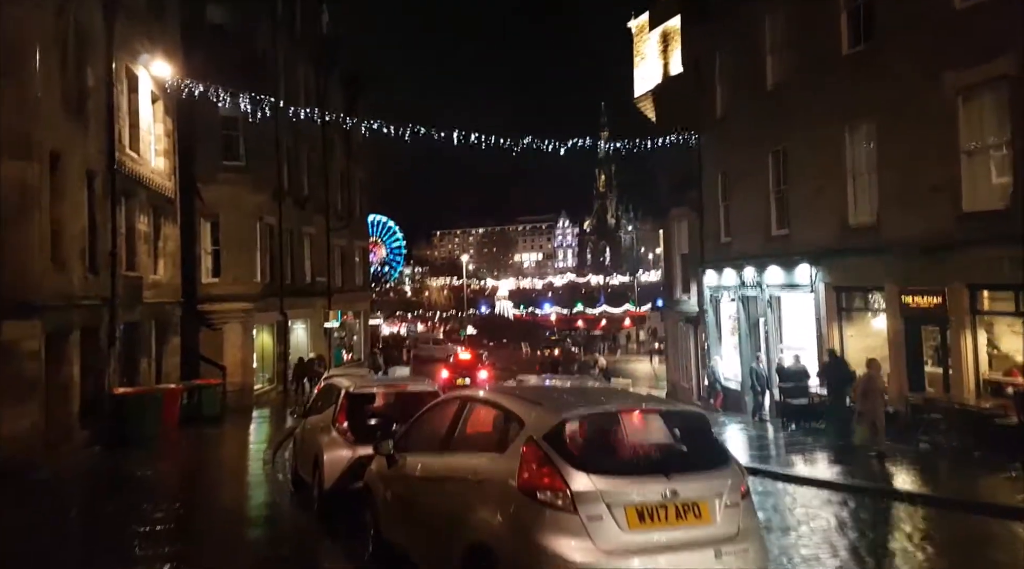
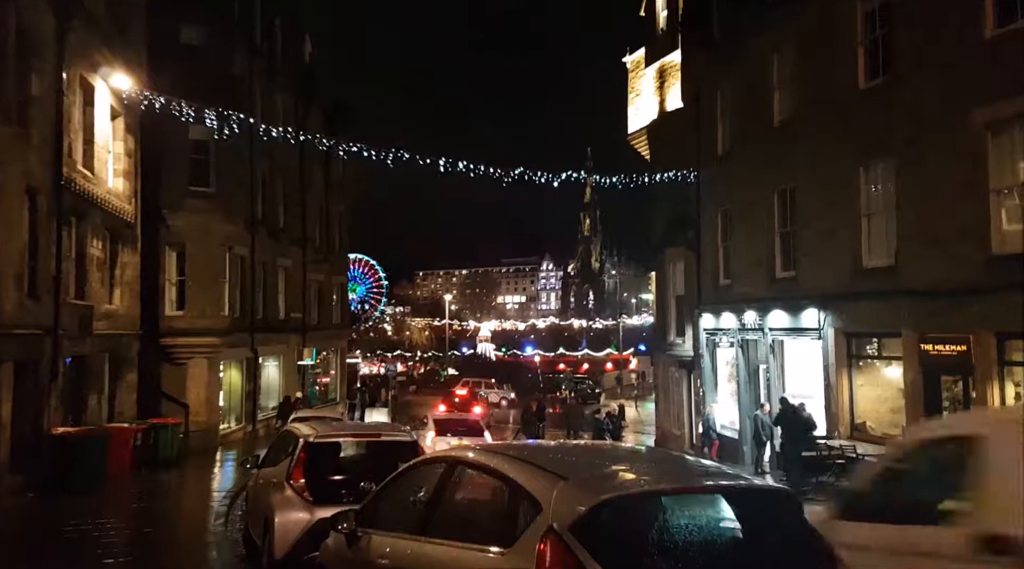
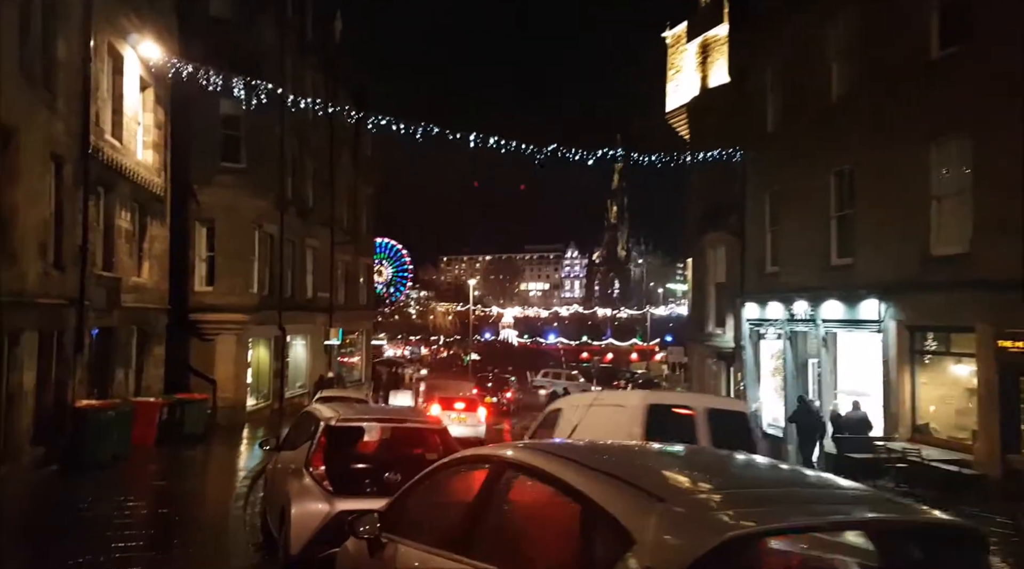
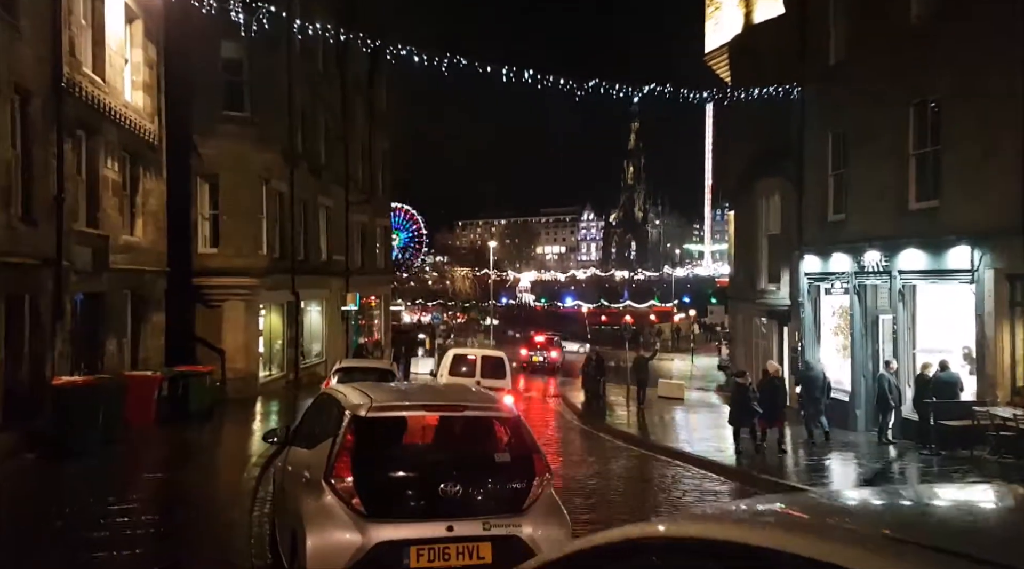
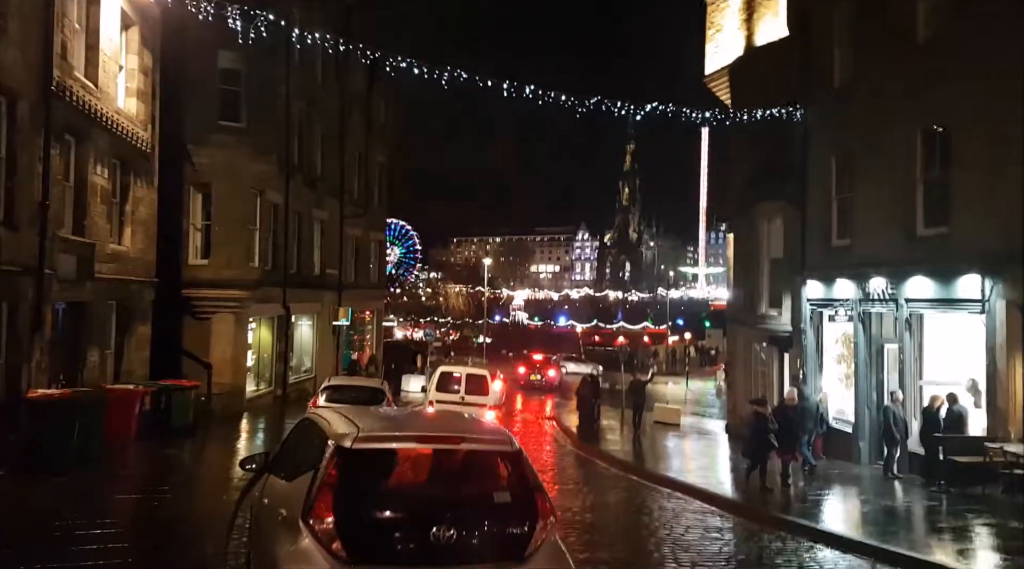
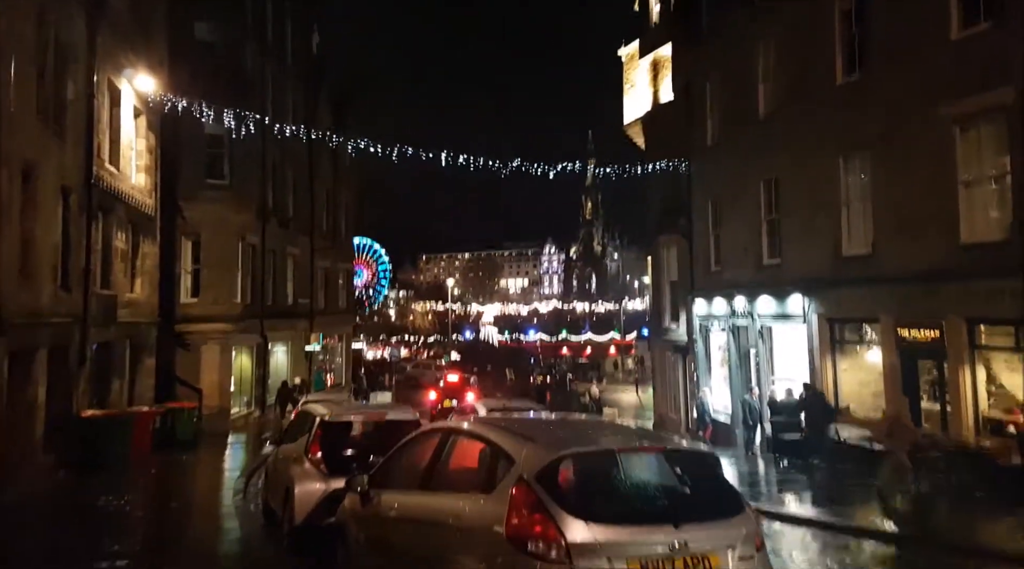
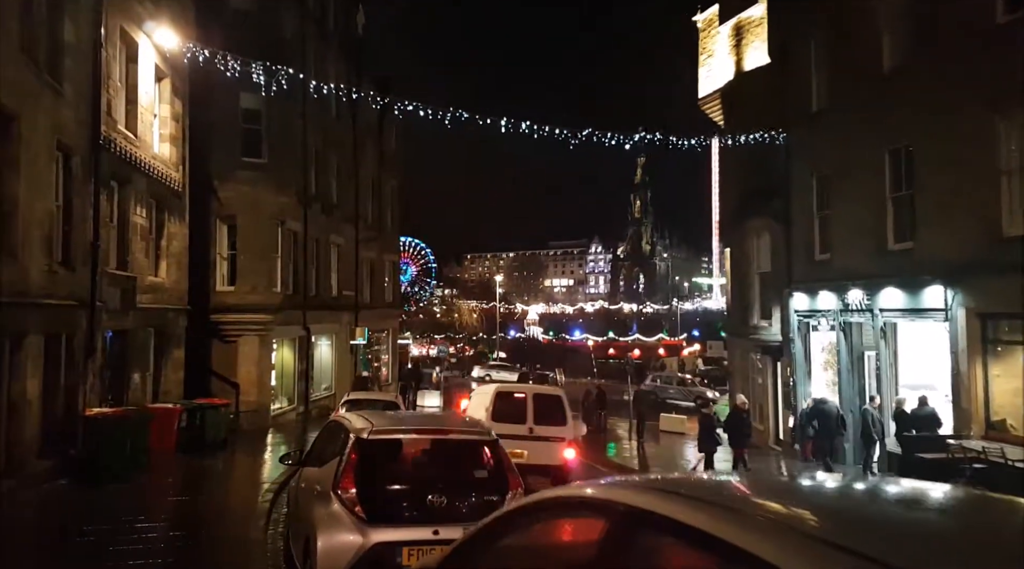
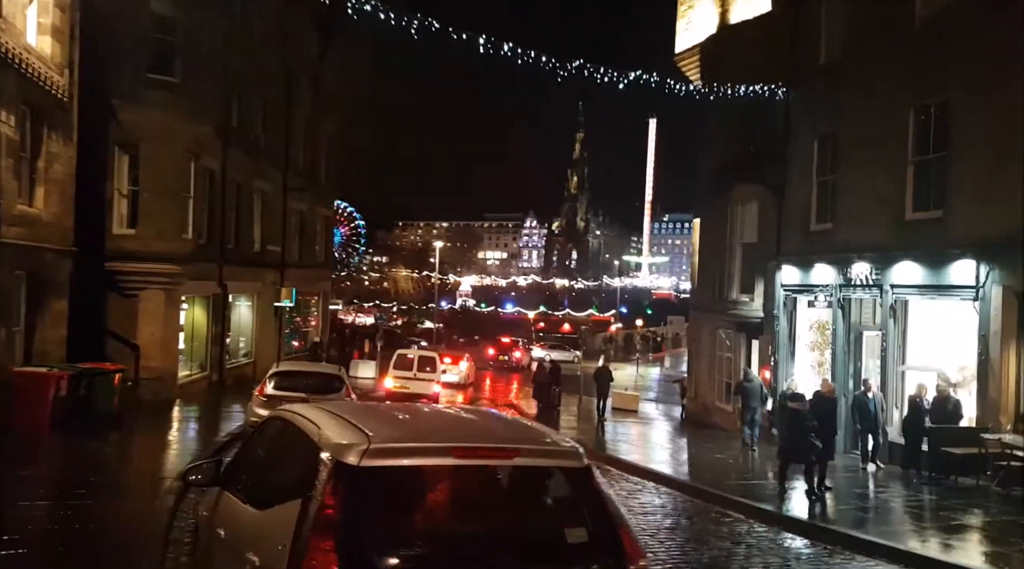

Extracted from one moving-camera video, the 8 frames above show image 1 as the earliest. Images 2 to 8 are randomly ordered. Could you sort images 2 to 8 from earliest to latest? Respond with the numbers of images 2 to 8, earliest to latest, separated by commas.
6, 2, 3, 7, 4, 5, 8
